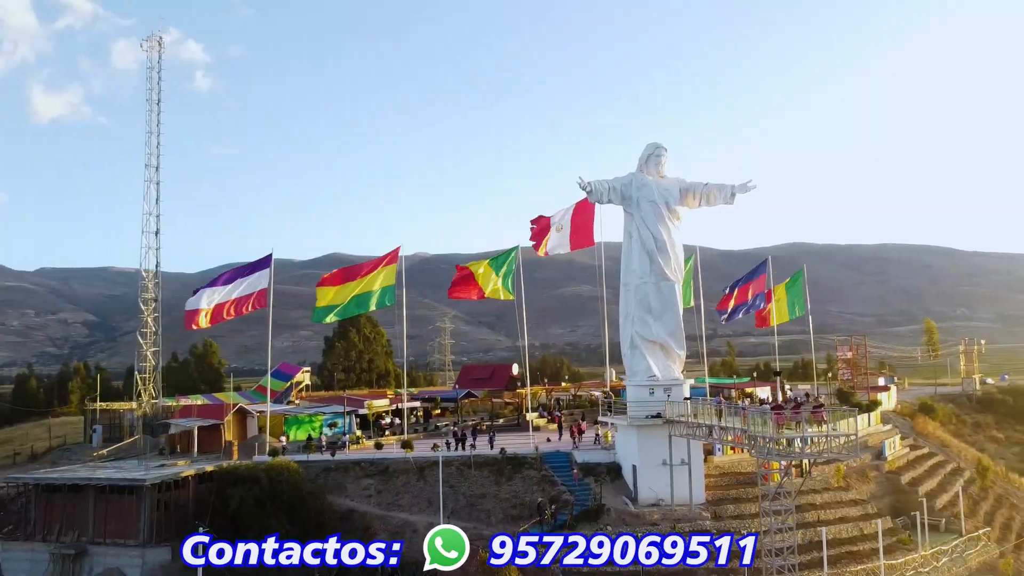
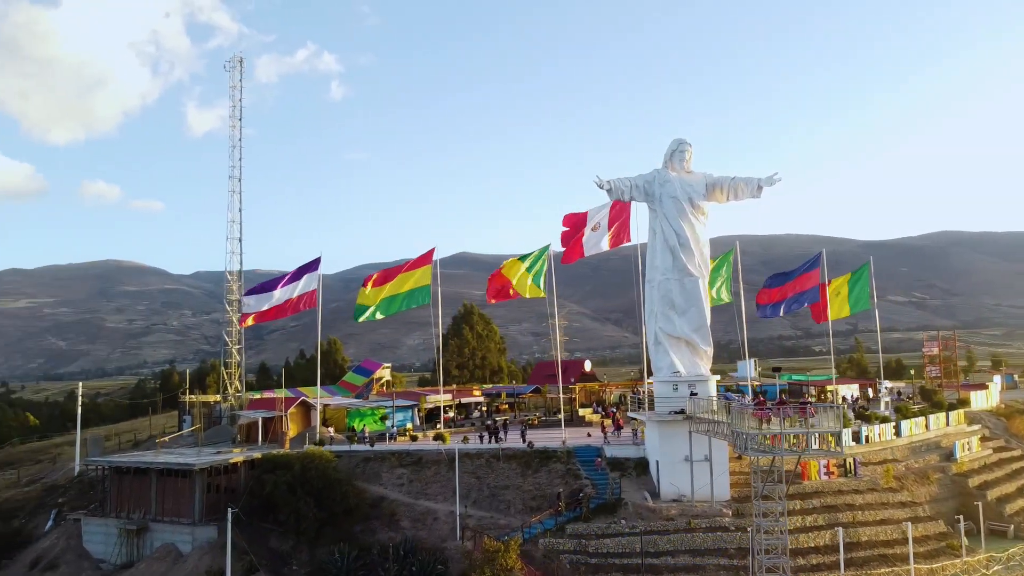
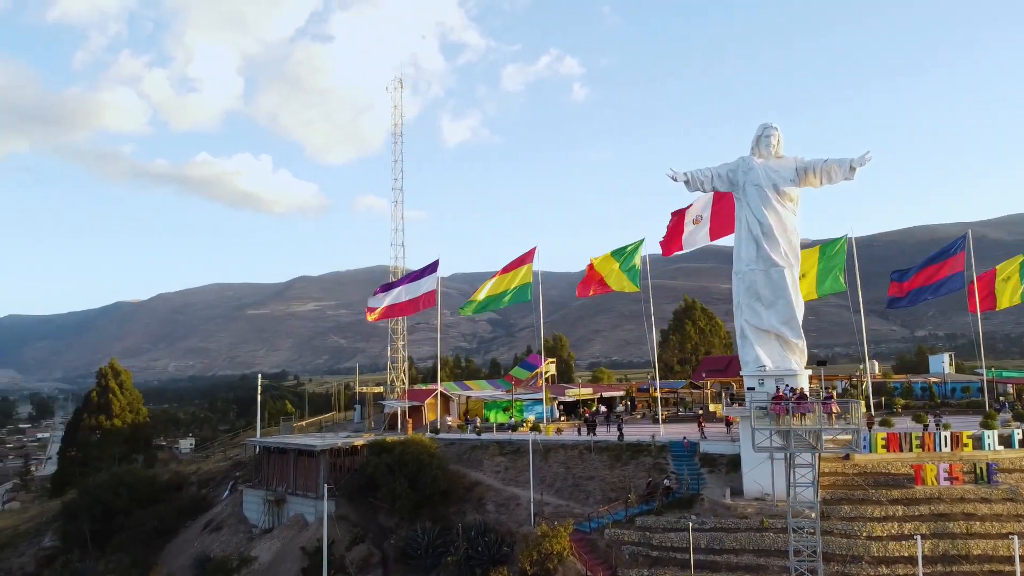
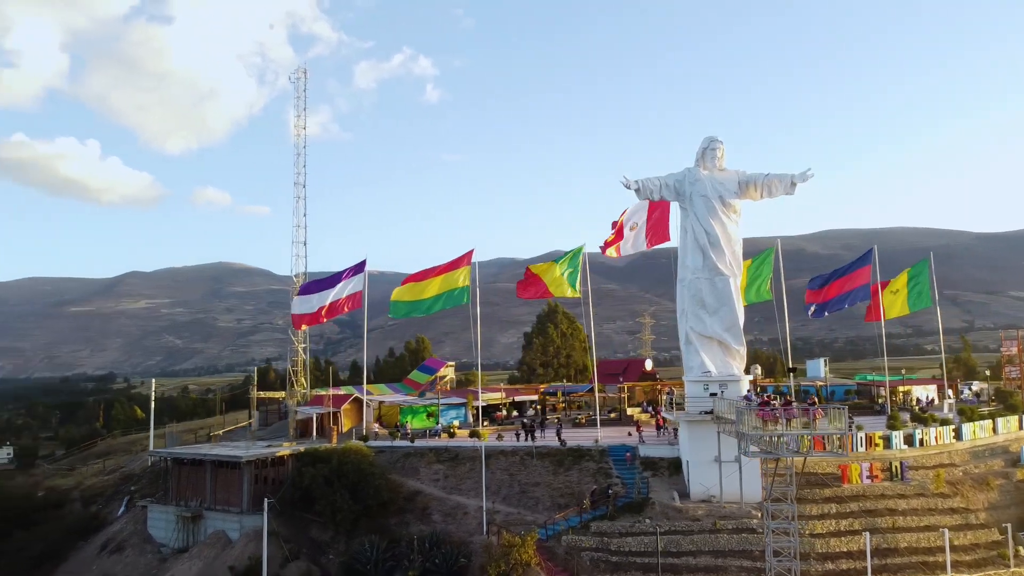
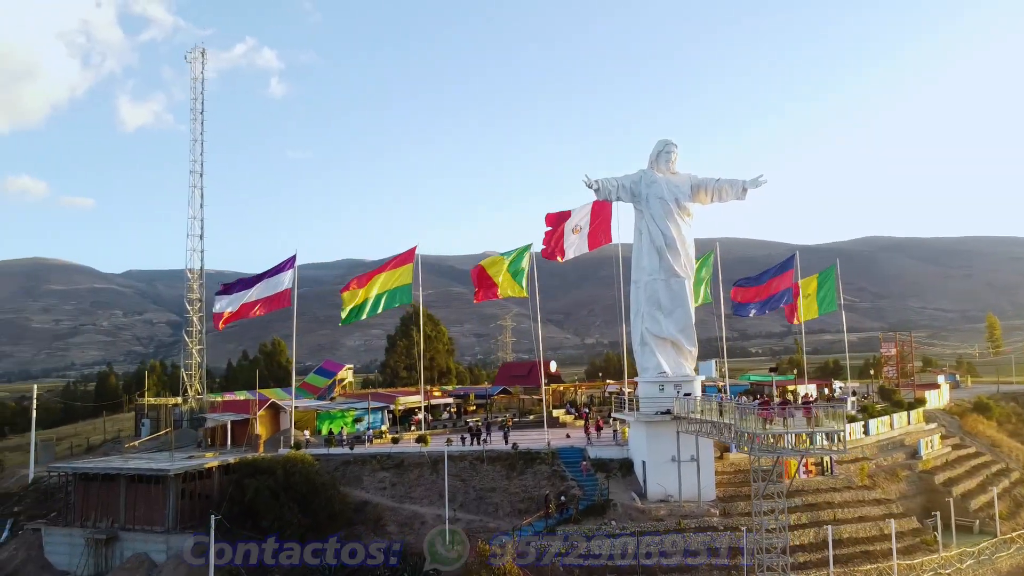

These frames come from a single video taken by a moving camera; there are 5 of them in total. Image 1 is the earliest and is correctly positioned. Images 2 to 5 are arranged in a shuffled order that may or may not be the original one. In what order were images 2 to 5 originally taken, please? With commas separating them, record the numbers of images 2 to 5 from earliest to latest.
5, 2, 4, 3
